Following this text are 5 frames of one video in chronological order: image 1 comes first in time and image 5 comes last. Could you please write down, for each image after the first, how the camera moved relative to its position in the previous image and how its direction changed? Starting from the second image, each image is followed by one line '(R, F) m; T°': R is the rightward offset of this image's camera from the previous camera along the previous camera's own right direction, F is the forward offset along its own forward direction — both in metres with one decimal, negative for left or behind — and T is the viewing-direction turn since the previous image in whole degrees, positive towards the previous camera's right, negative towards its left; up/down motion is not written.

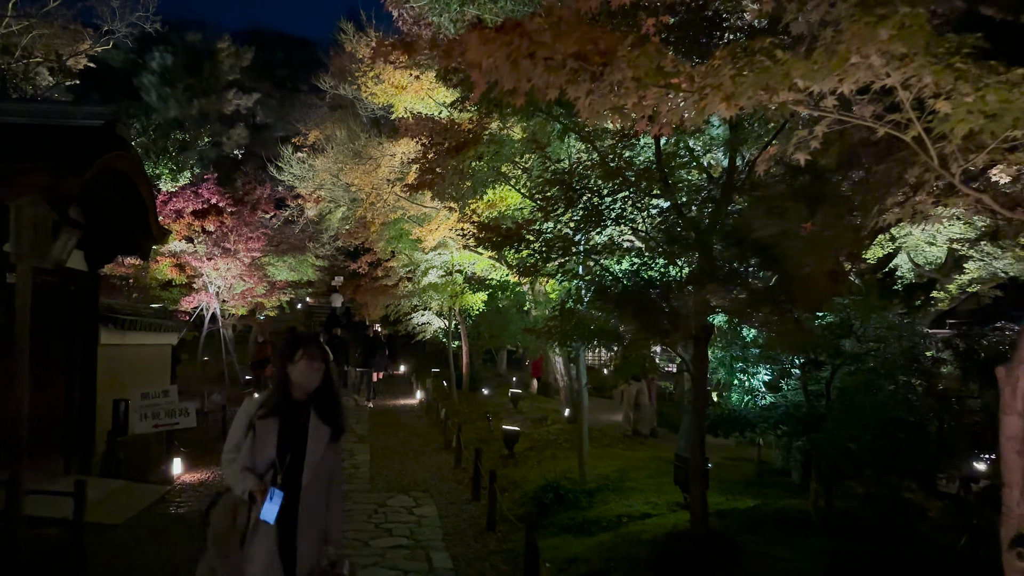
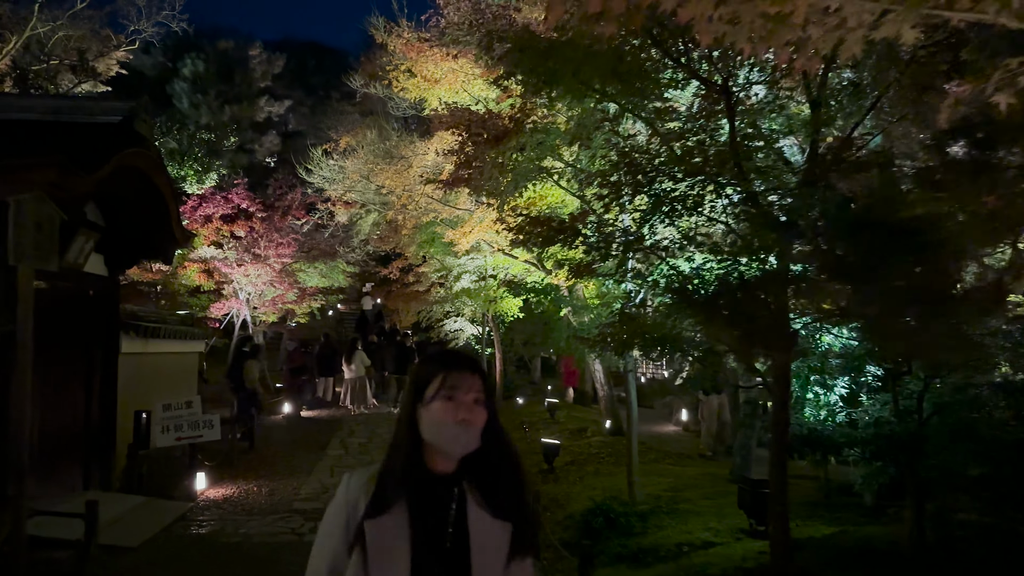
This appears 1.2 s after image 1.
(-0.1, +0.7) m; -2°
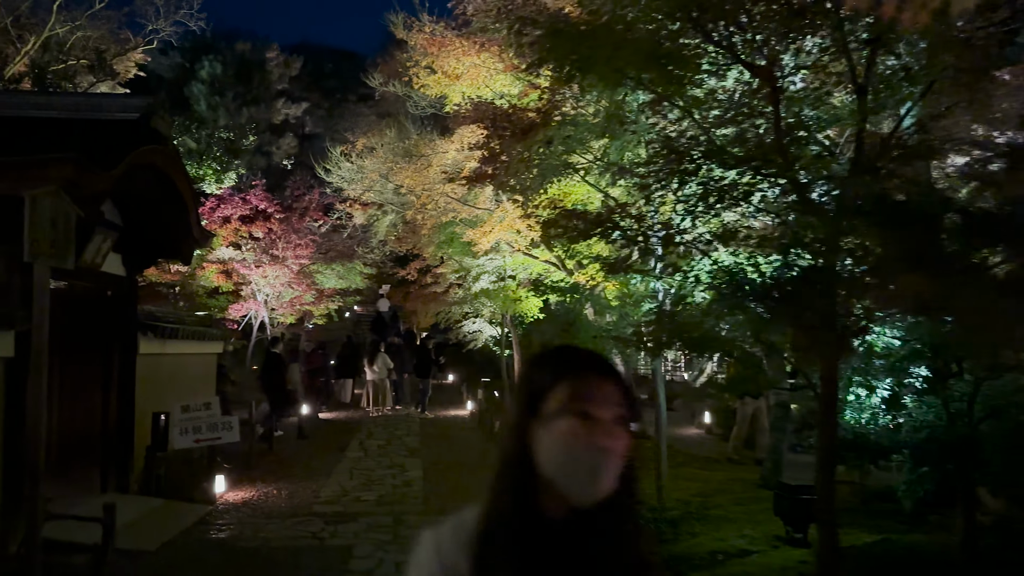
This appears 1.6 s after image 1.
(-0.1, +0.2) m; -1°
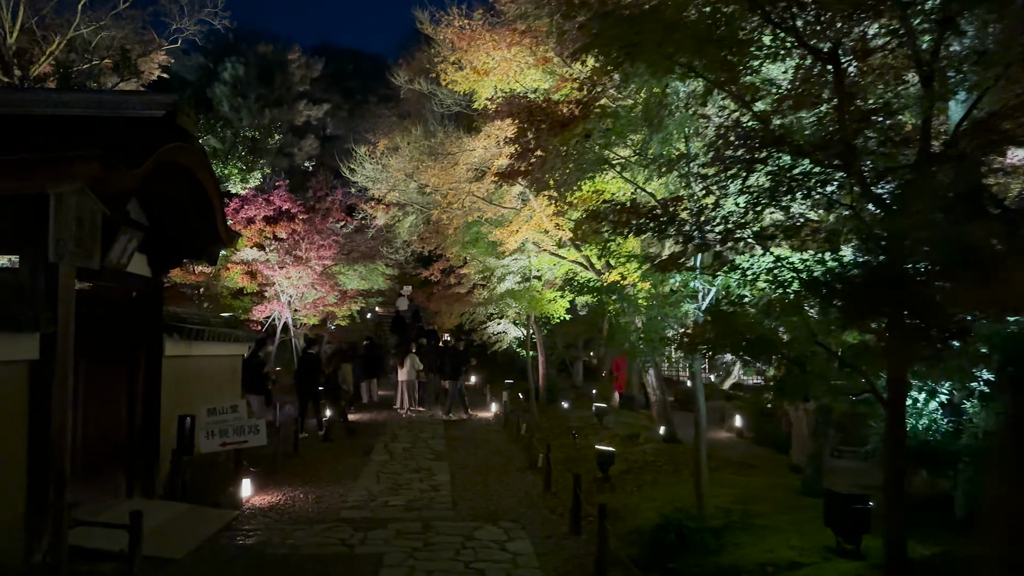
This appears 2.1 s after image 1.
(-0.2, +0.3) m; -1°
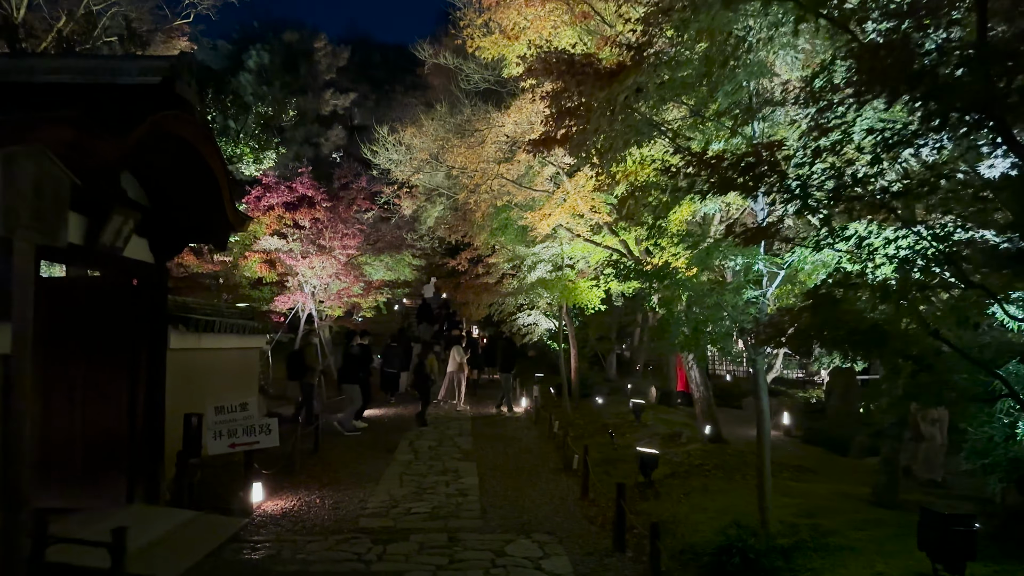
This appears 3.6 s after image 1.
(-0.1, +1.0) m; -2°
